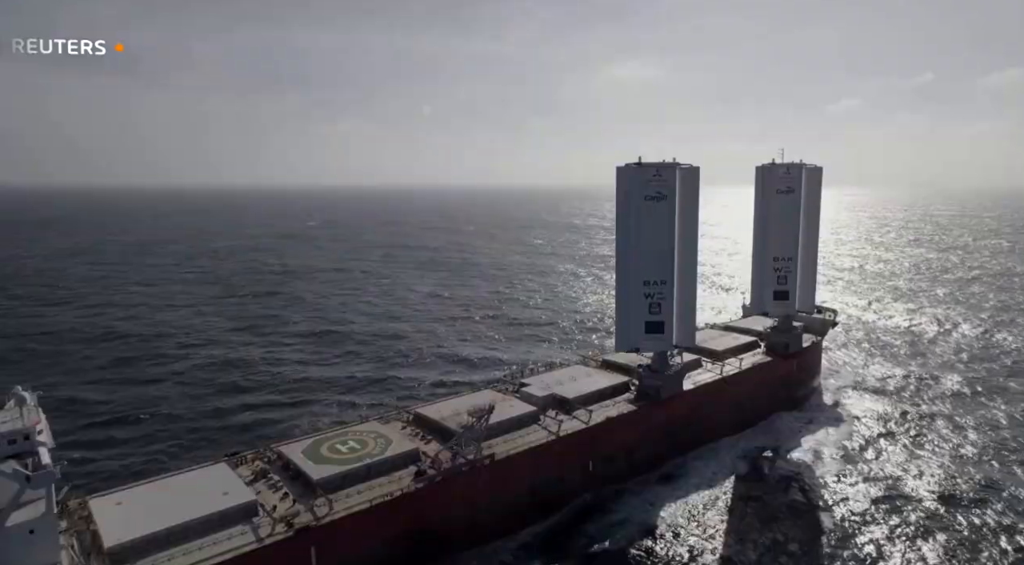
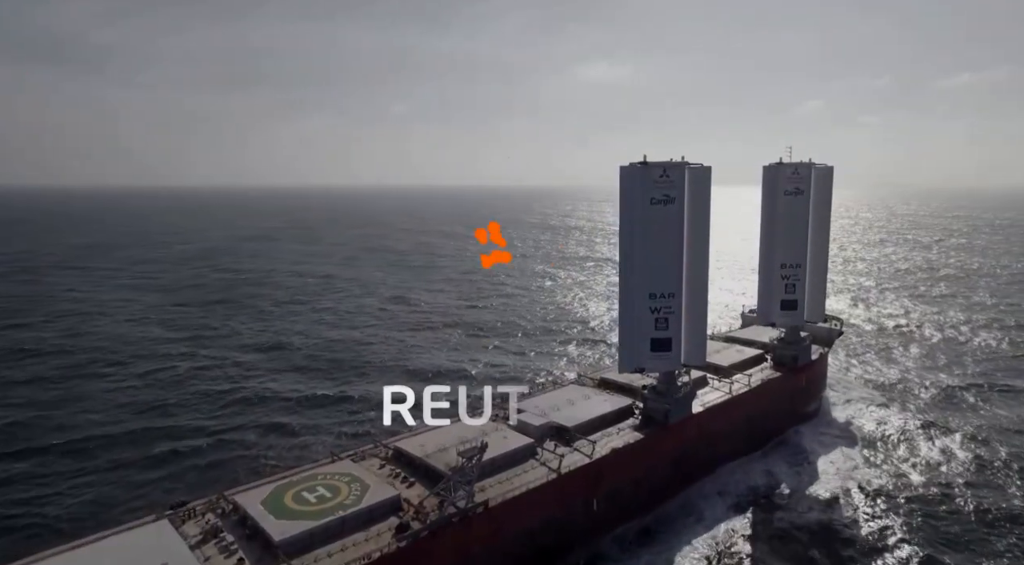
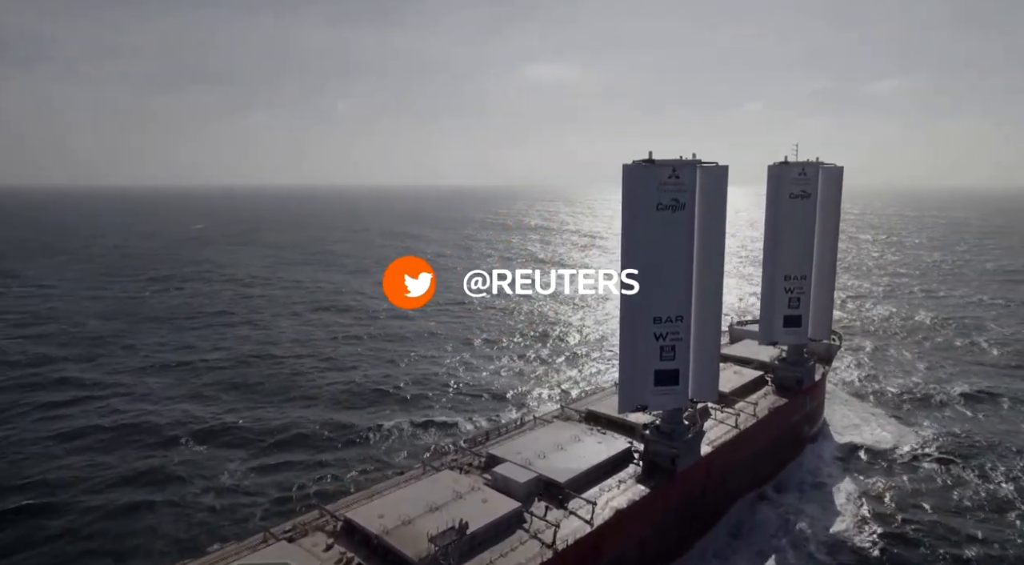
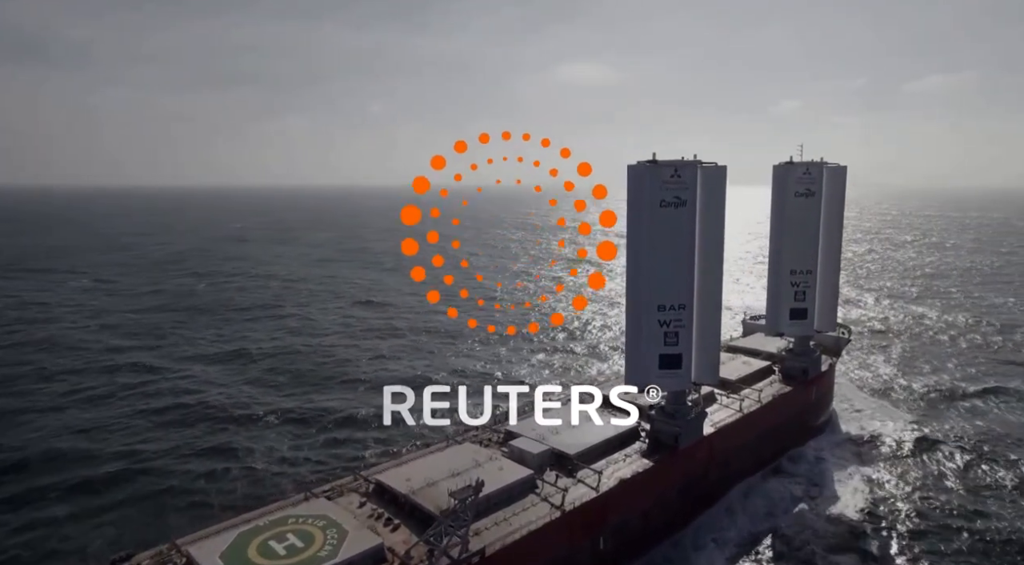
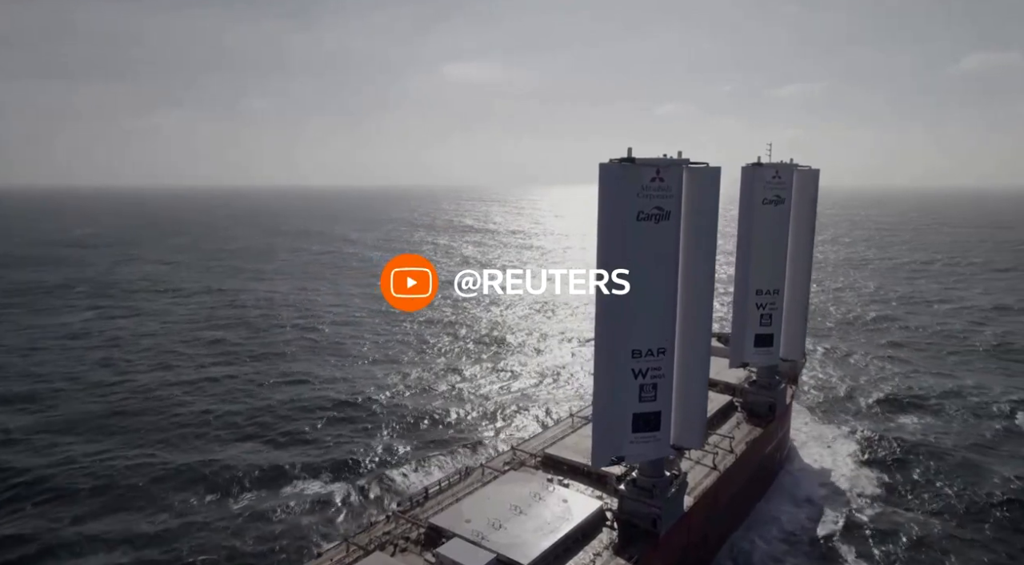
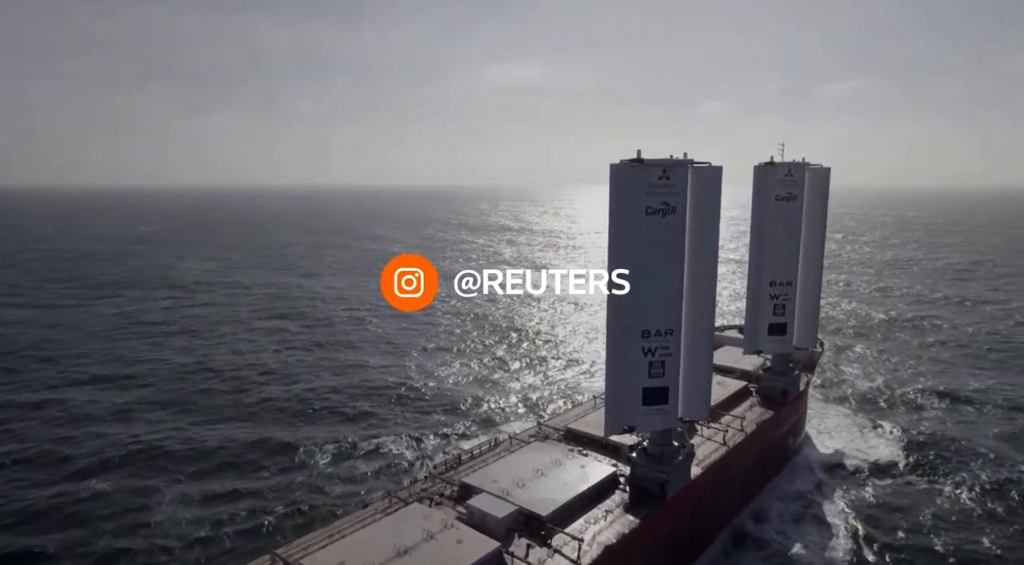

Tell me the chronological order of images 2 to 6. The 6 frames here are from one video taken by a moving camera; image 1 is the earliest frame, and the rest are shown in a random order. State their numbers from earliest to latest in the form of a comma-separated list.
2, 4, 3, 6, 5
